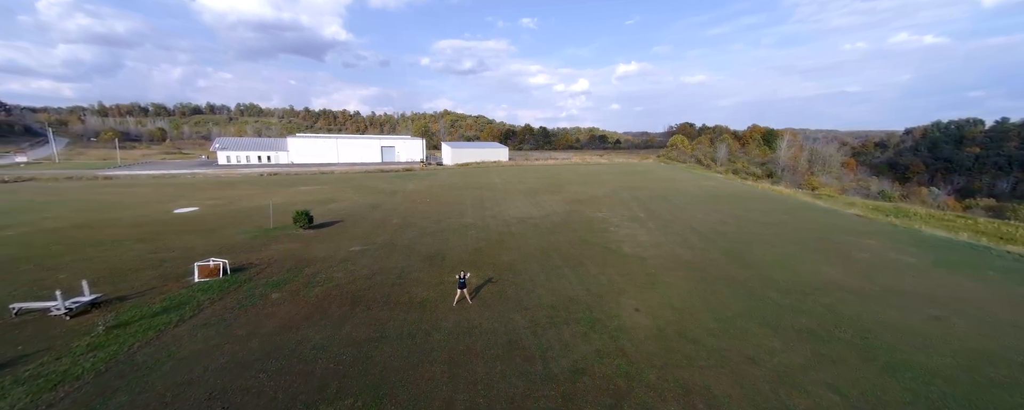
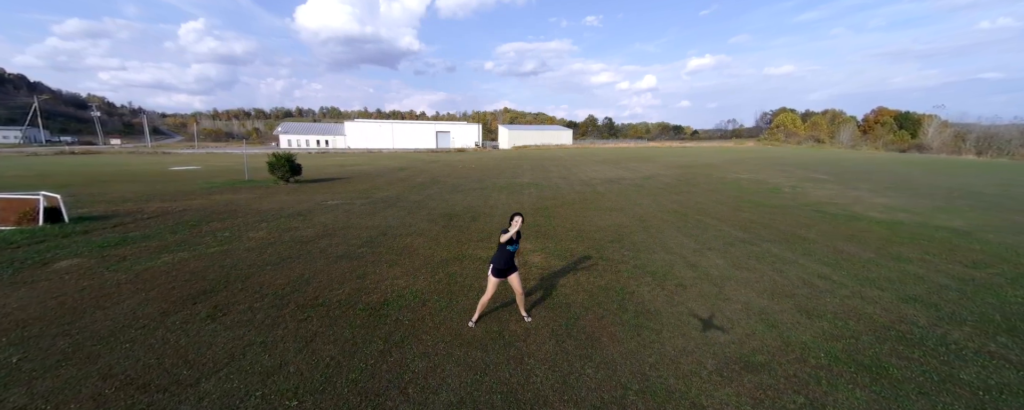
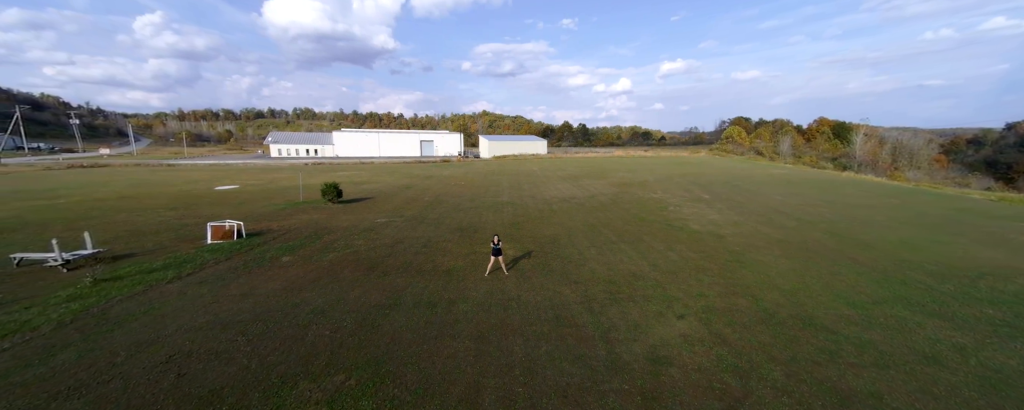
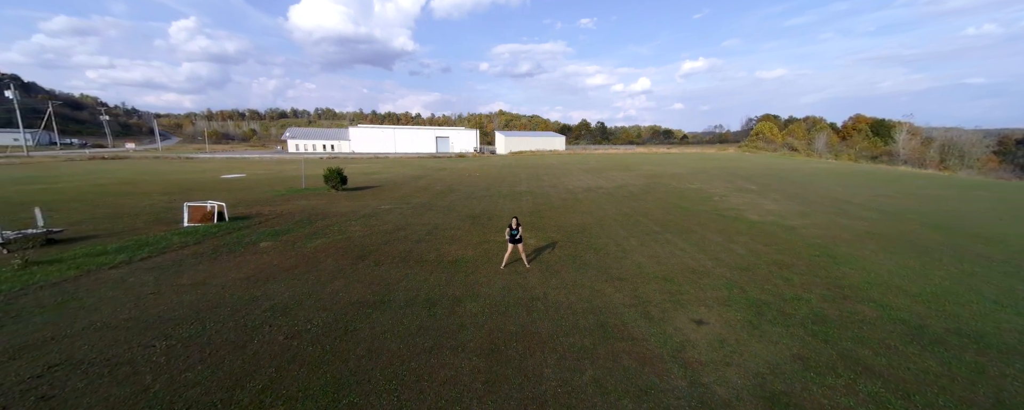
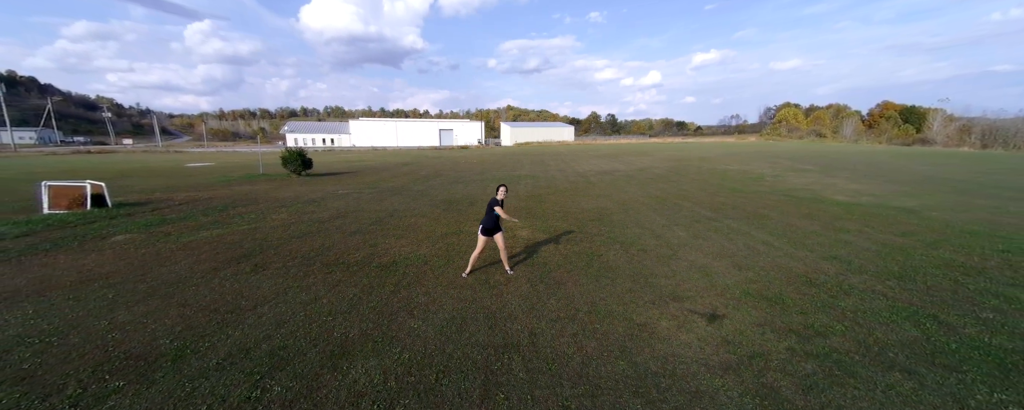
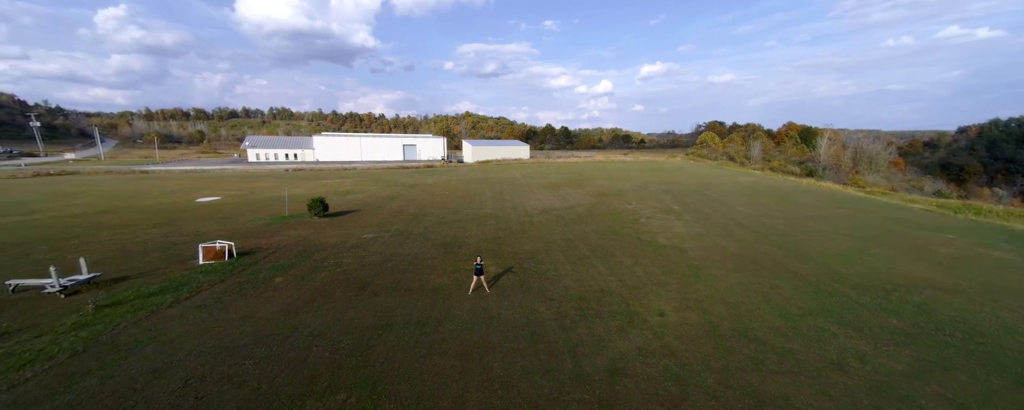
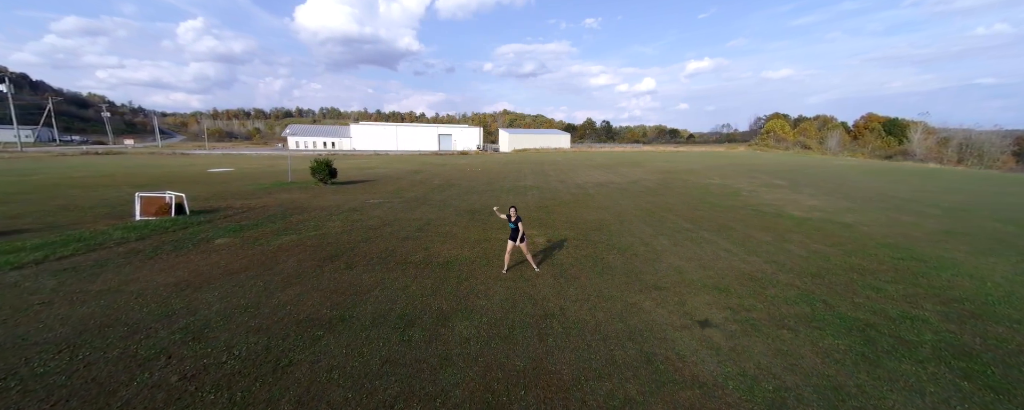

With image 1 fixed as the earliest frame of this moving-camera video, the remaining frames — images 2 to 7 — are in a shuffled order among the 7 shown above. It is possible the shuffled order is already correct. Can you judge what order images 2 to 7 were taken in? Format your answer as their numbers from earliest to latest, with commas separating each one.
6, 3, 4, 7, 2, 5
